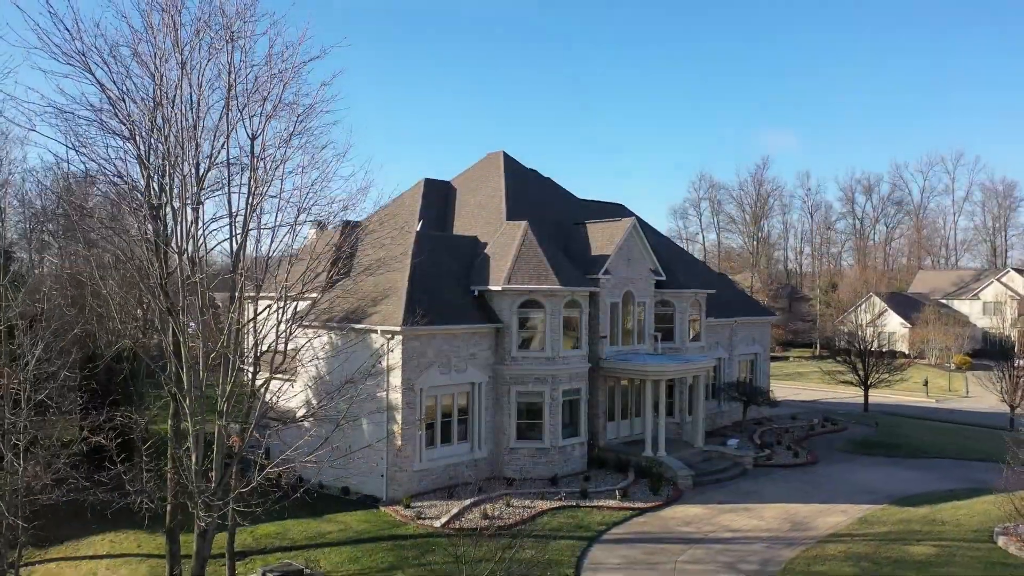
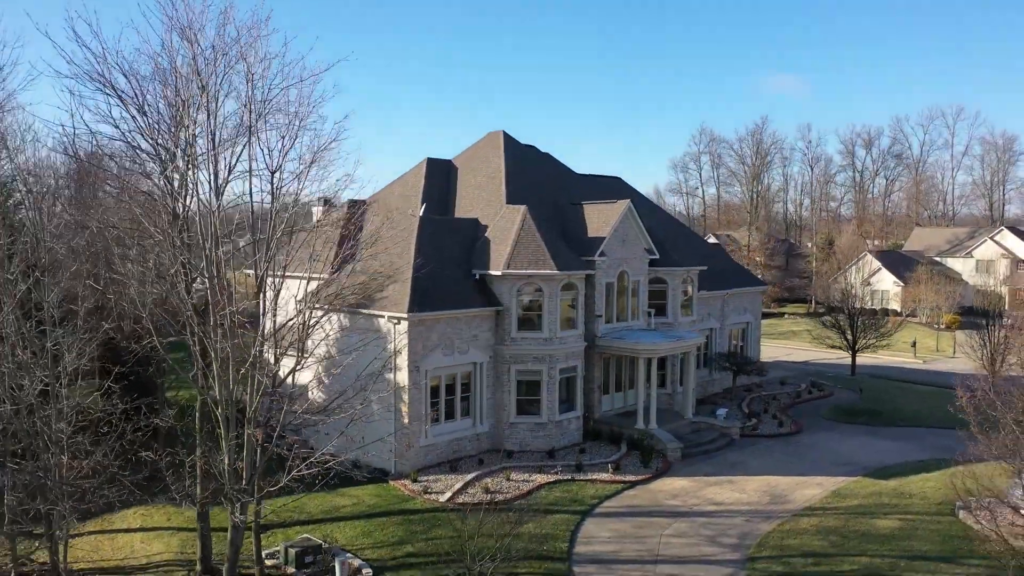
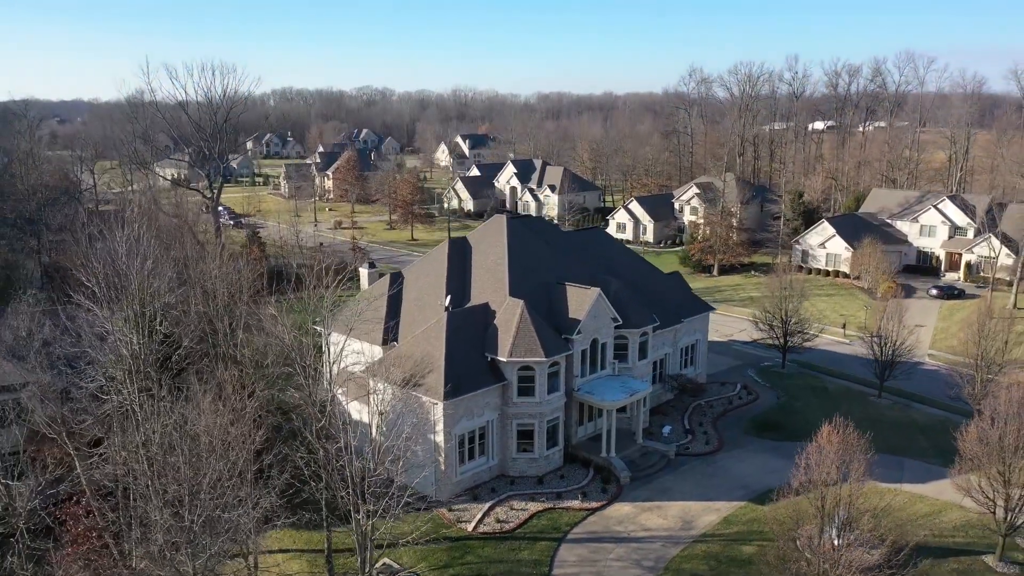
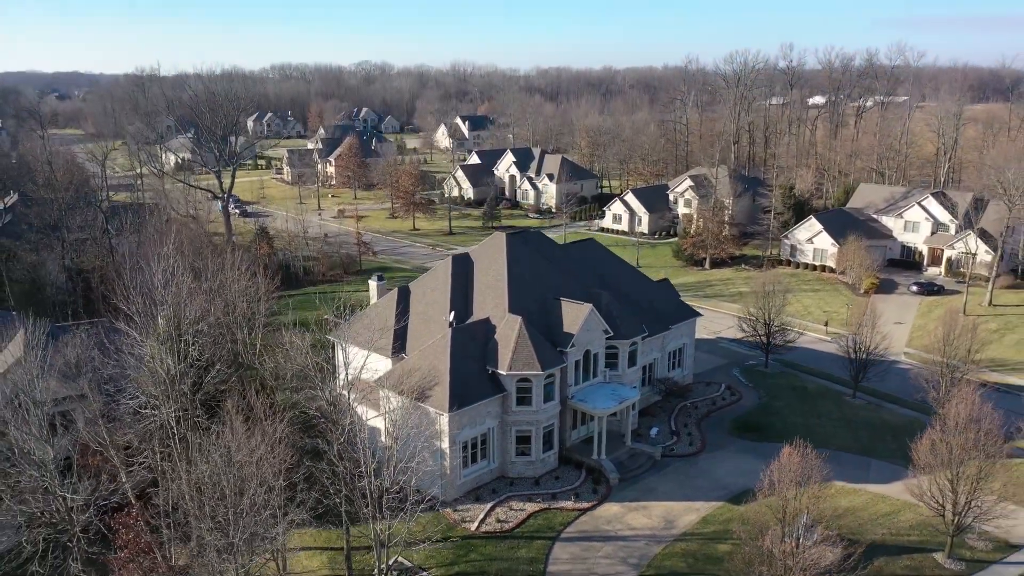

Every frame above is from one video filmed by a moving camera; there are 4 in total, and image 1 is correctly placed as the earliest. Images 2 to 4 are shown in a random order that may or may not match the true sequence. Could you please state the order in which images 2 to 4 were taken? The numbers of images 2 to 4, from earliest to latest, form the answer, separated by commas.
2, 3, 4
